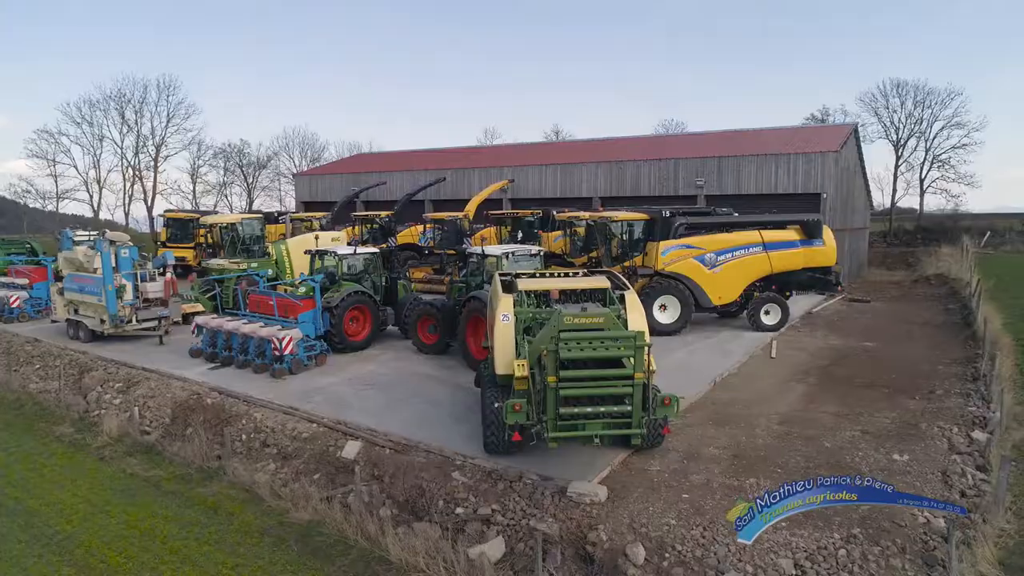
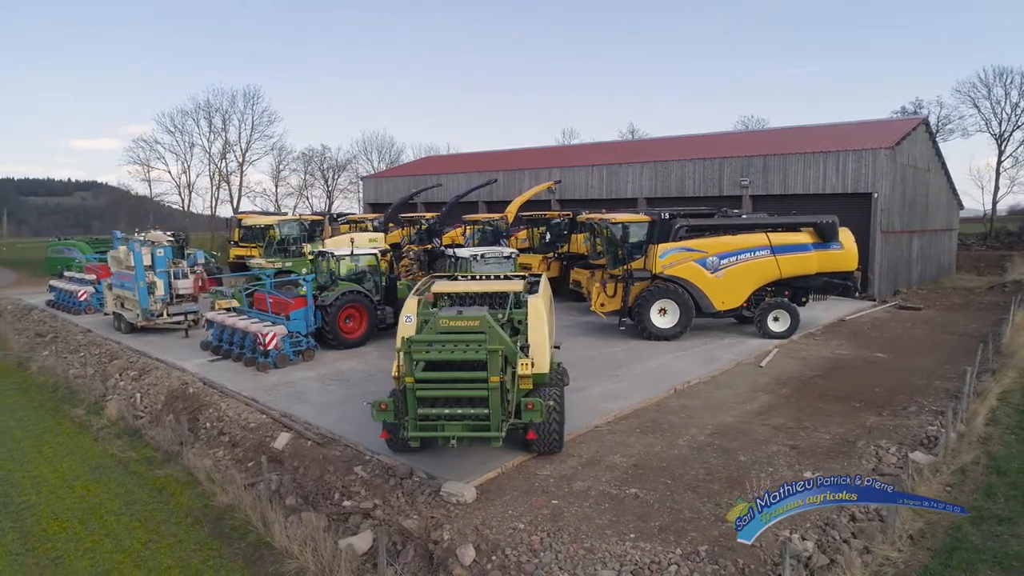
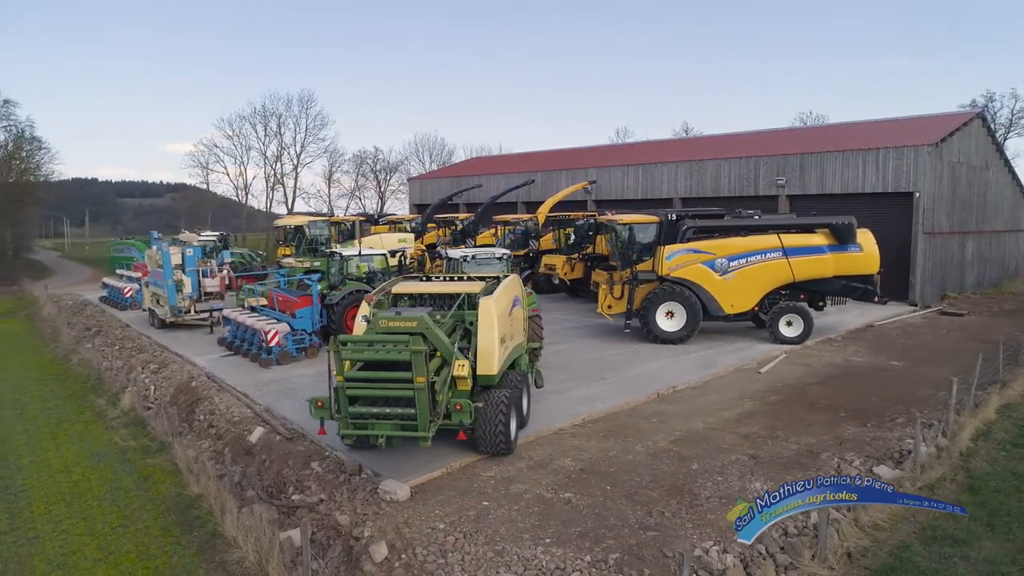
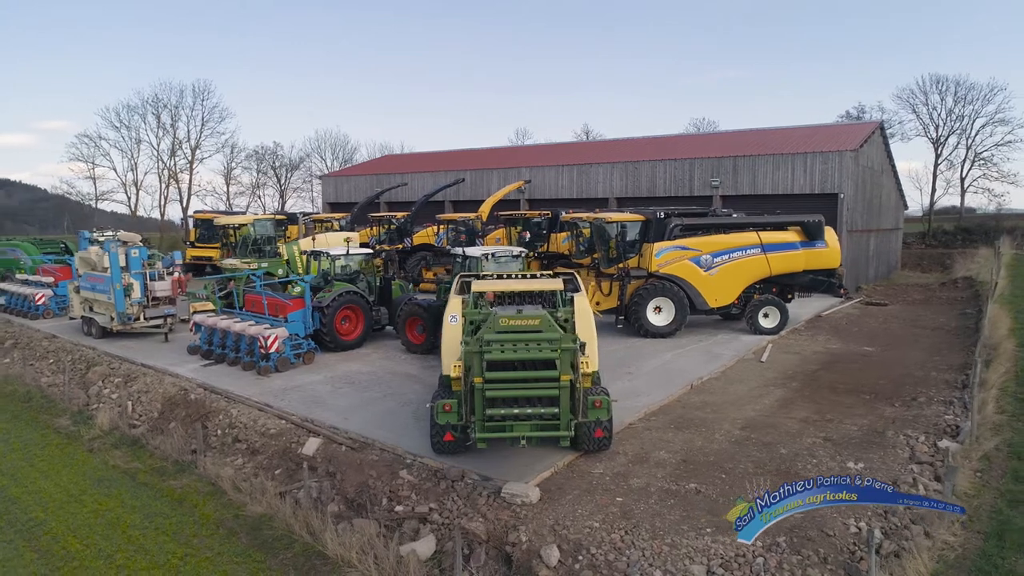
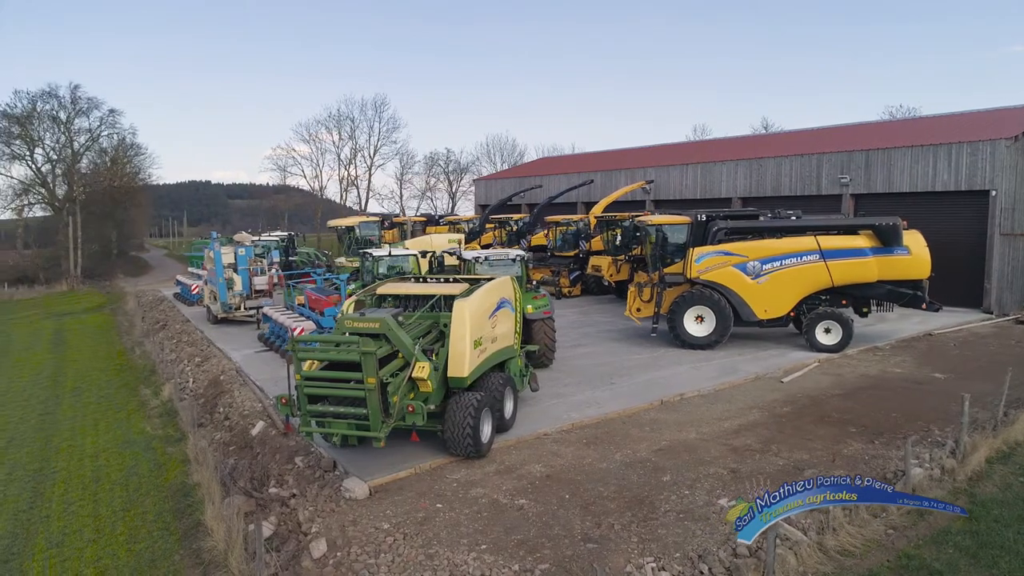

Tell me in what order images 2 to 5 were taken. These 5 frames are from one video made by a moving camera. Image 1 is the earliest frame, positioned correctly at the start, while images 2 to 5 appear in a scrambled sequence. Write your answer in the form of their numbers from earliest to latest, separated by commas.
4, 2, 3, 5
